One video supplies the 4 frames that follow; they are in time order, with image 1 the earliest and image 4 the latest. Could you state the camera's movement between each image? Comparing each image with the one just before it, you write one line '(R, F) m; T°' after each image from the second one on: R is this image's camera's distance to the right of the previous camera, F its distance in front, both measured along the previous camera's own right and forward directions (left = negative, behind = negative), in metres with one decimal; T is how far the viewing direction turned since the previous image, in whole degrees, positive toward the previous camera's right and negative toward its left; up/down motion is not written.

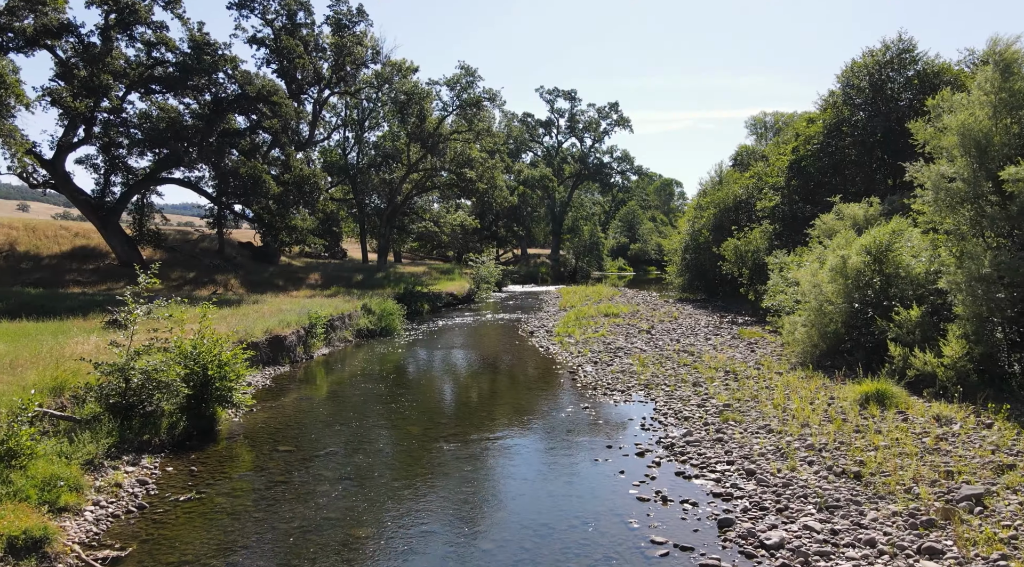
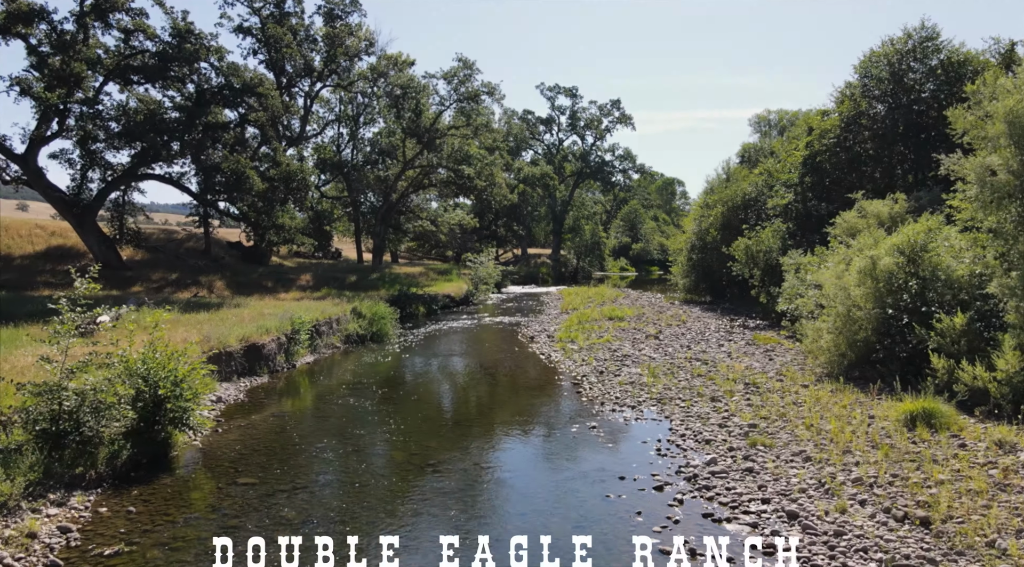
(0.0, +1.0) m; 0°
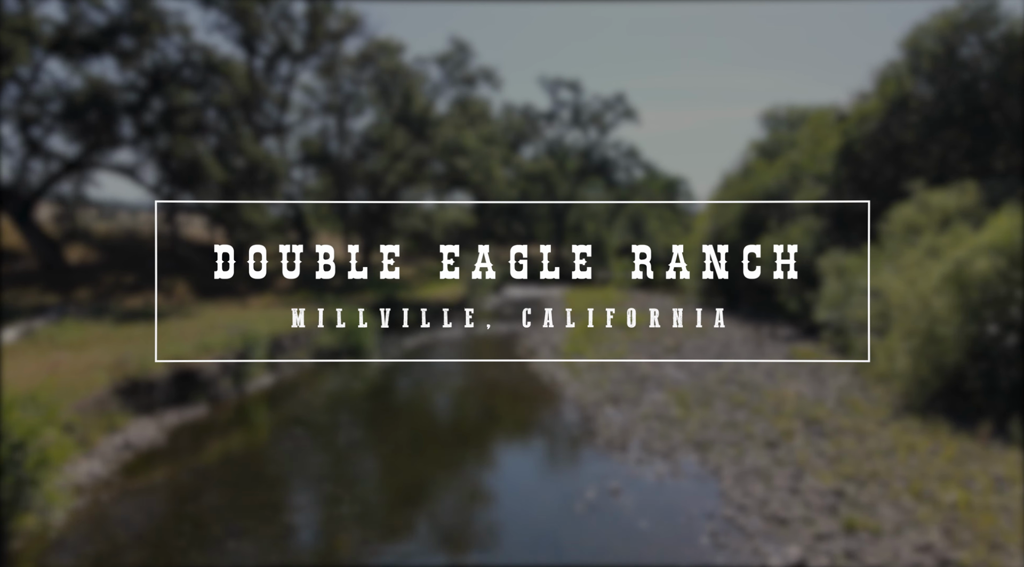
(0.0, +2.0) m; 0°
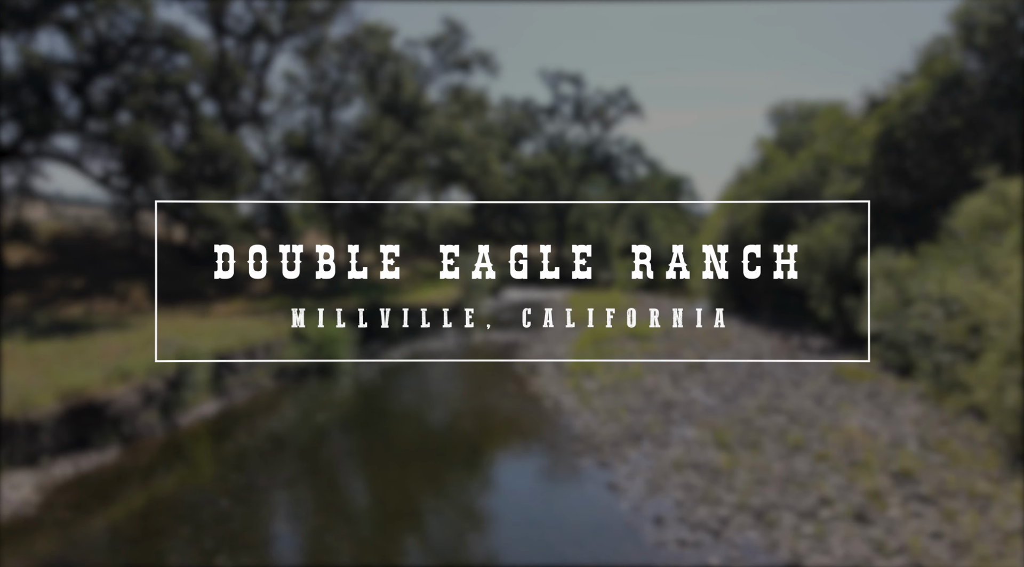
(0.0, +1.8) m; 0°
